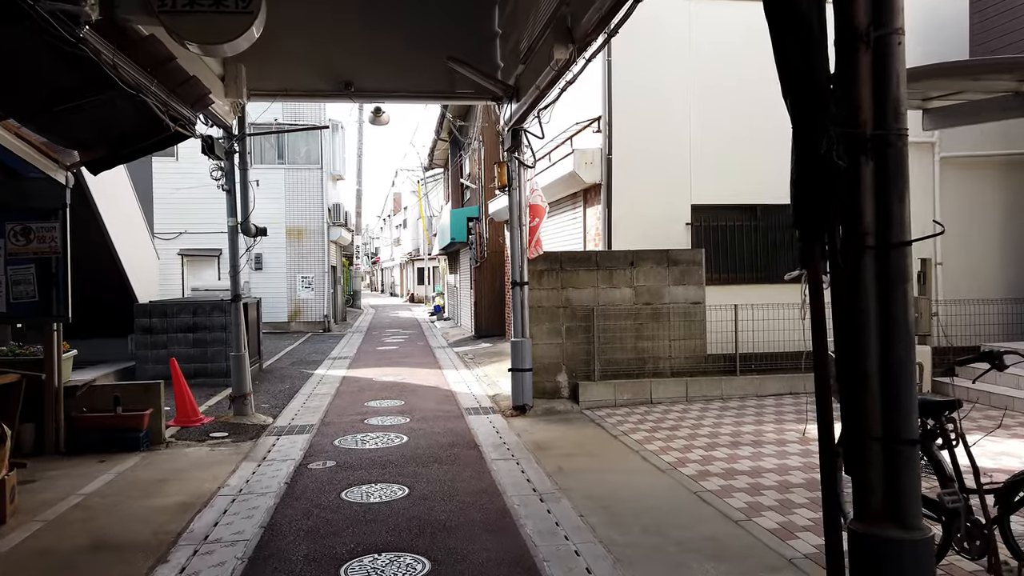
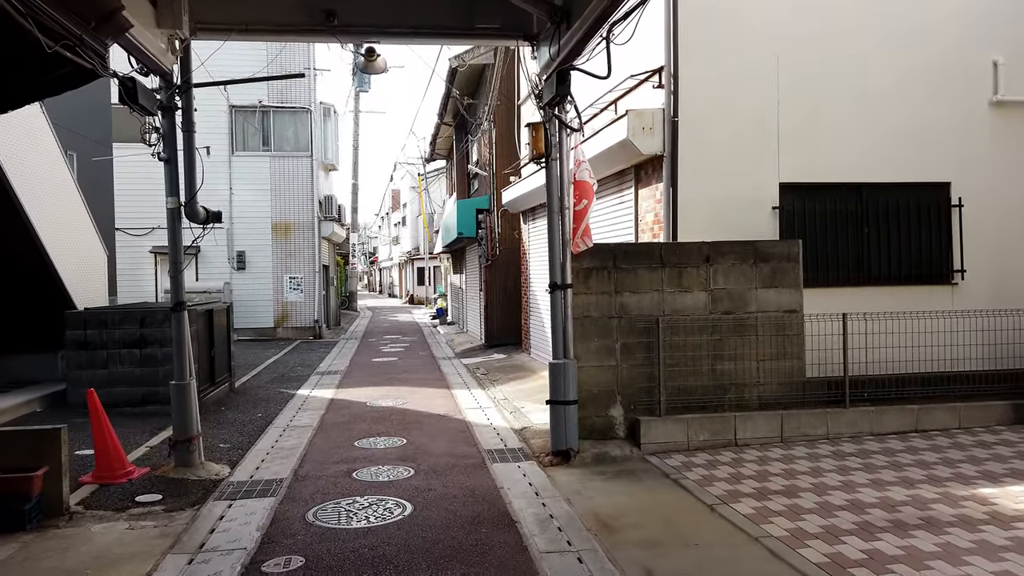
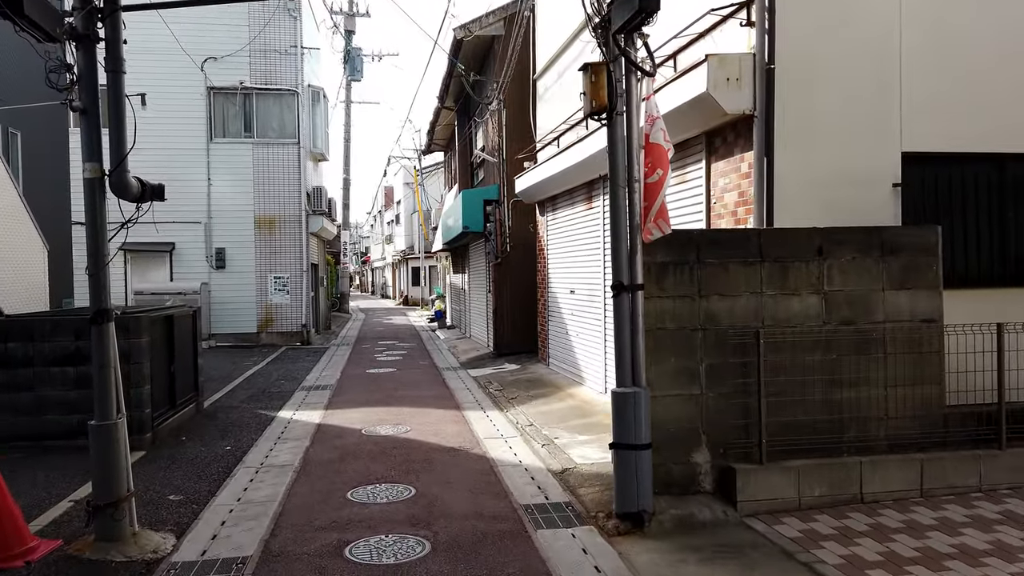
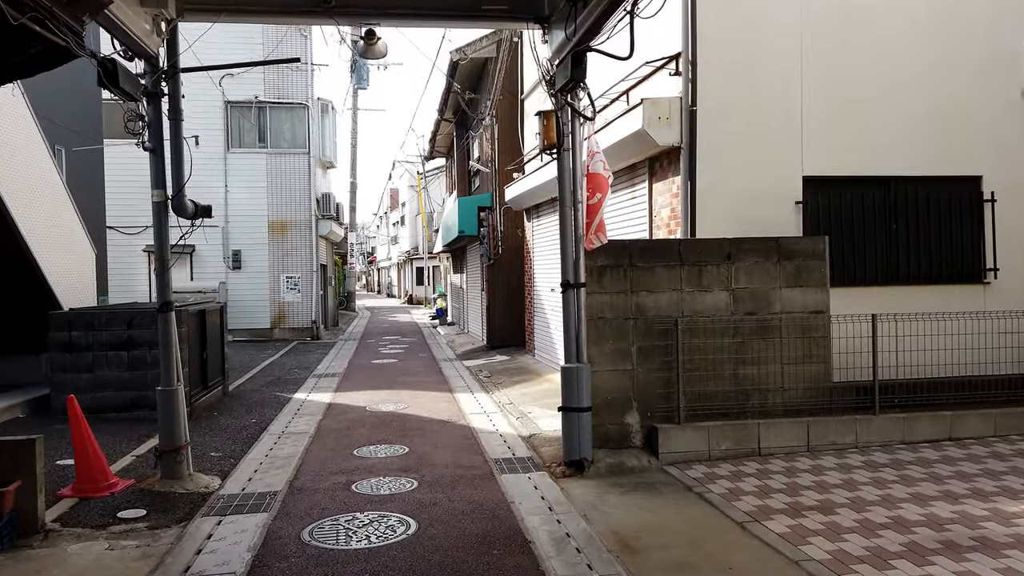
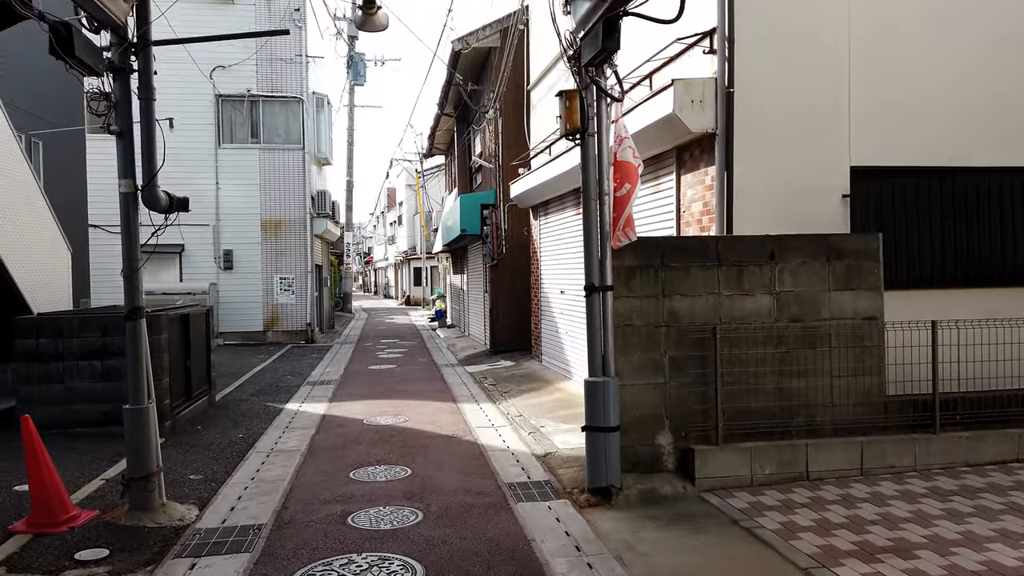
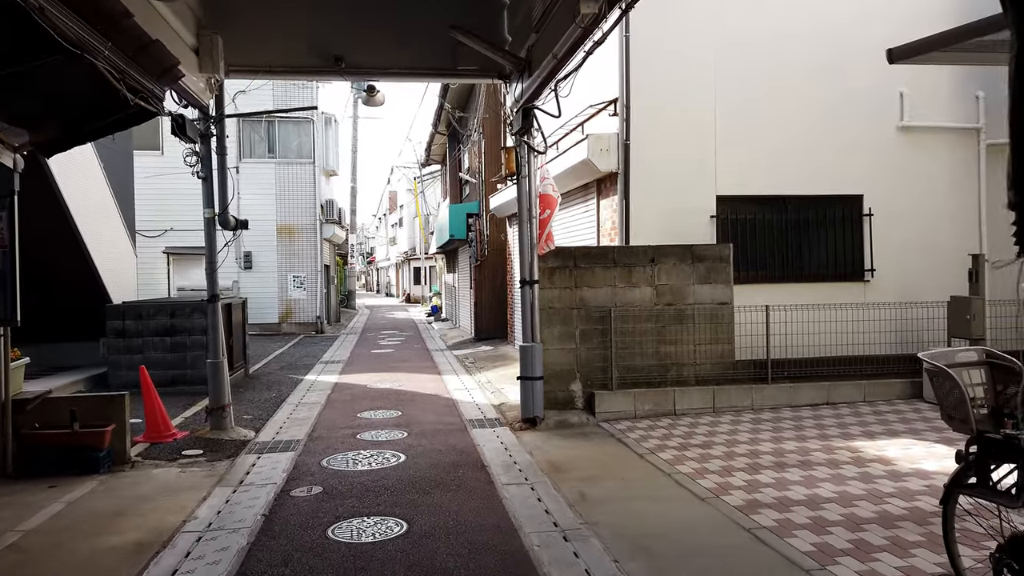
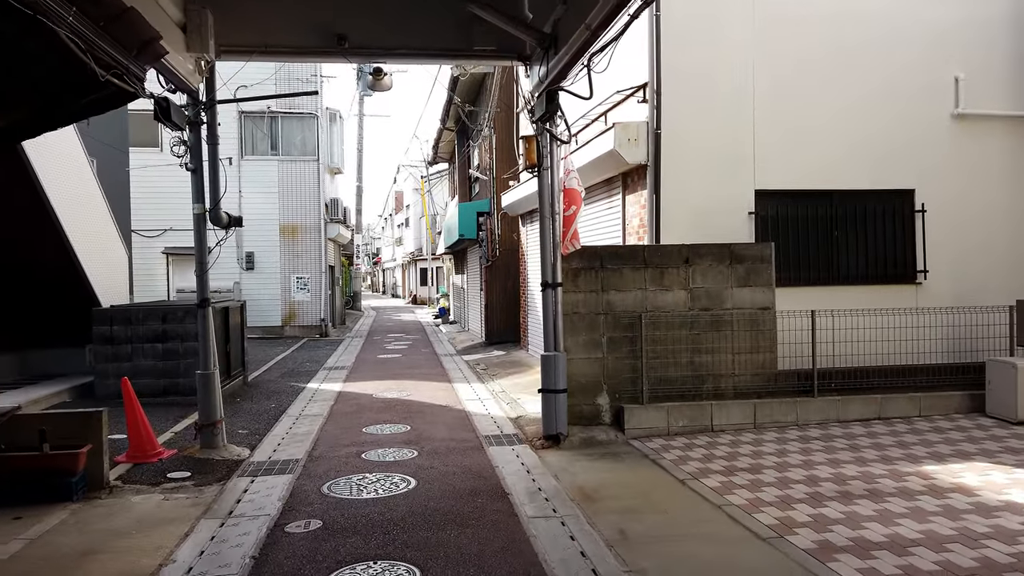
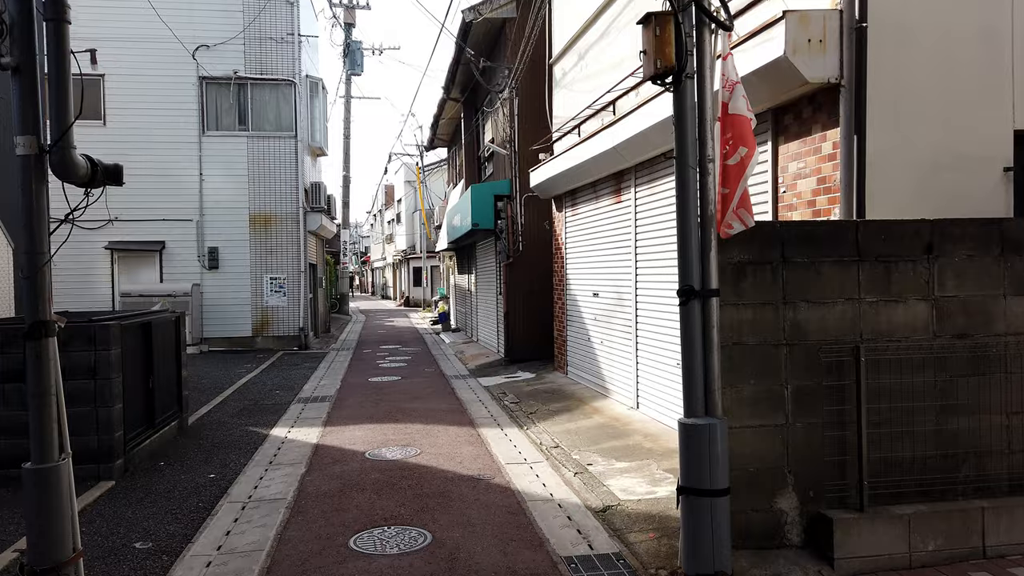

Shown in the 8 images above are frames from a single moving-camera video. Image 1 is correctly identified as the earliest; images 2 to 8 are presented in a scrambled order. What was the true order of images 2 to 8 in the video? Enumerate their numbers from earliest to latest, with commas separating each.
6, 7, 2, 4, 5, 3, 8
